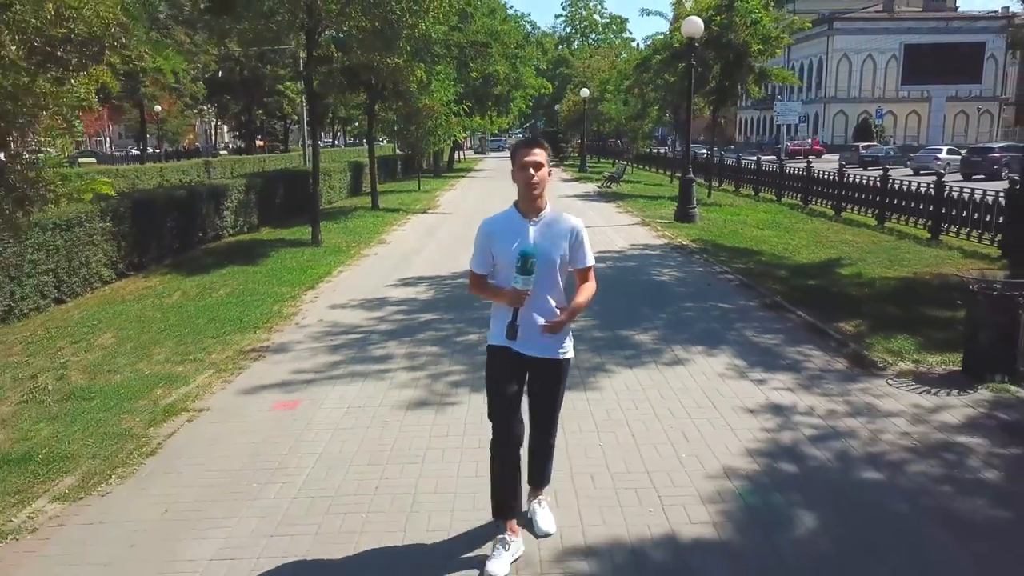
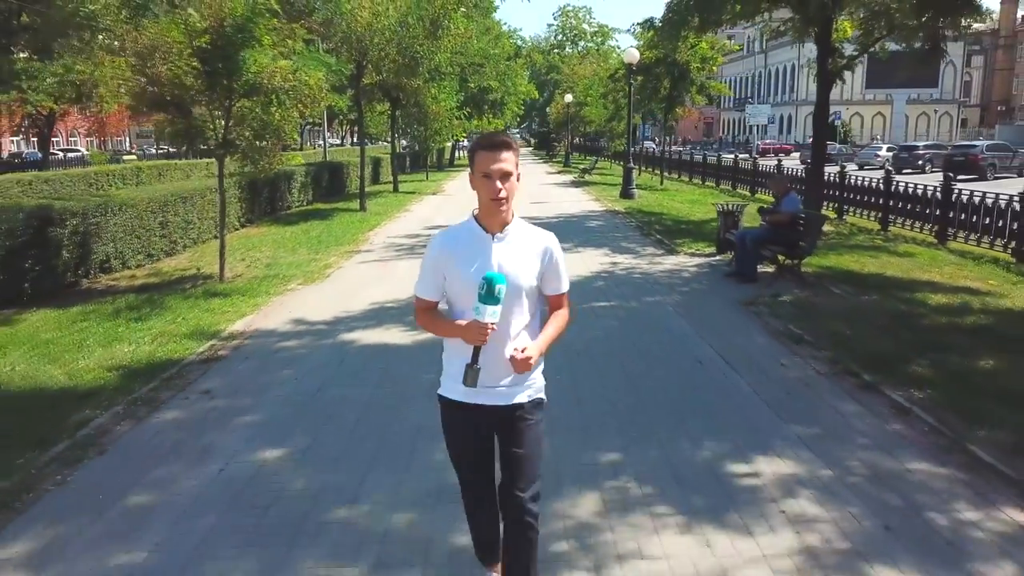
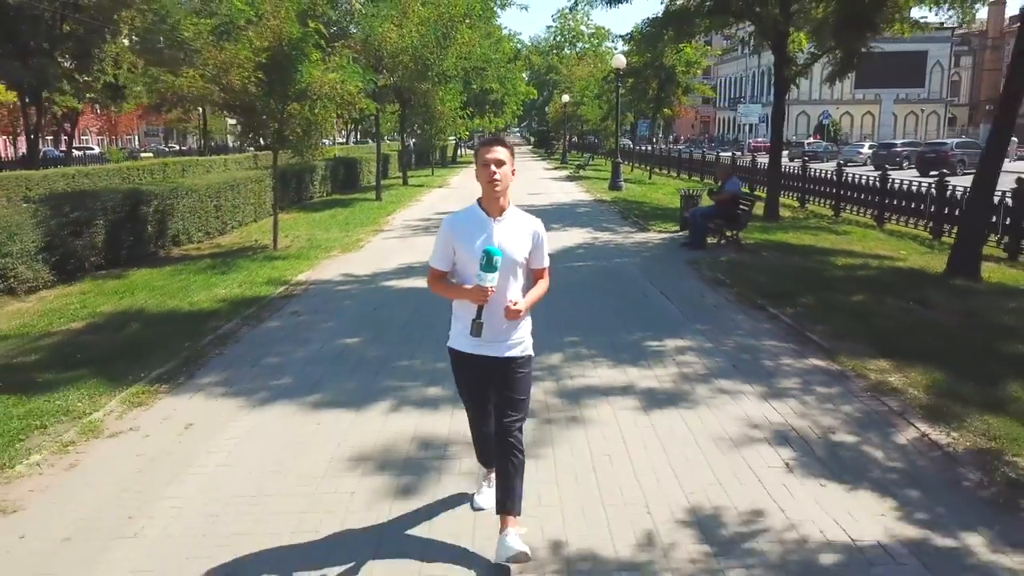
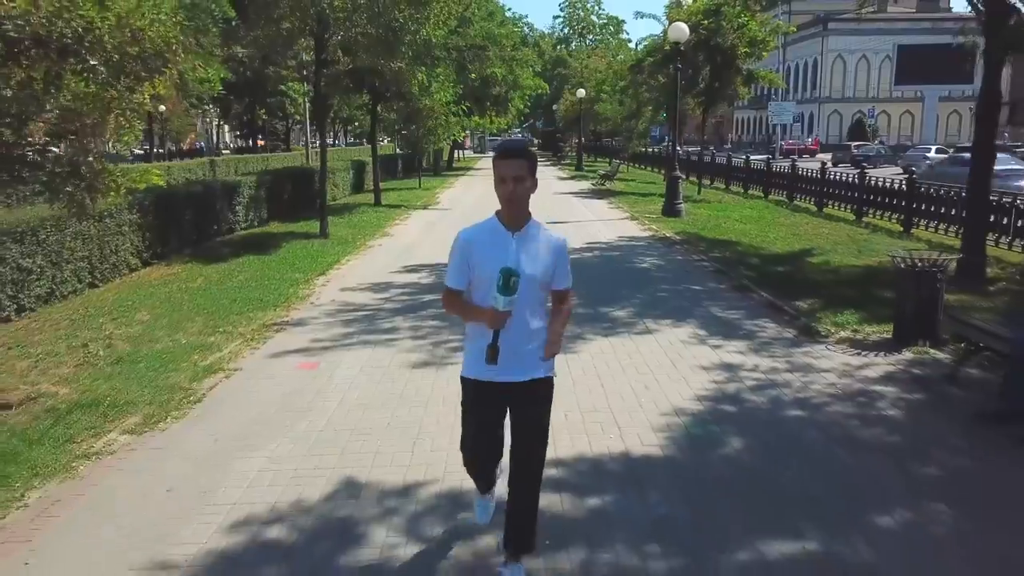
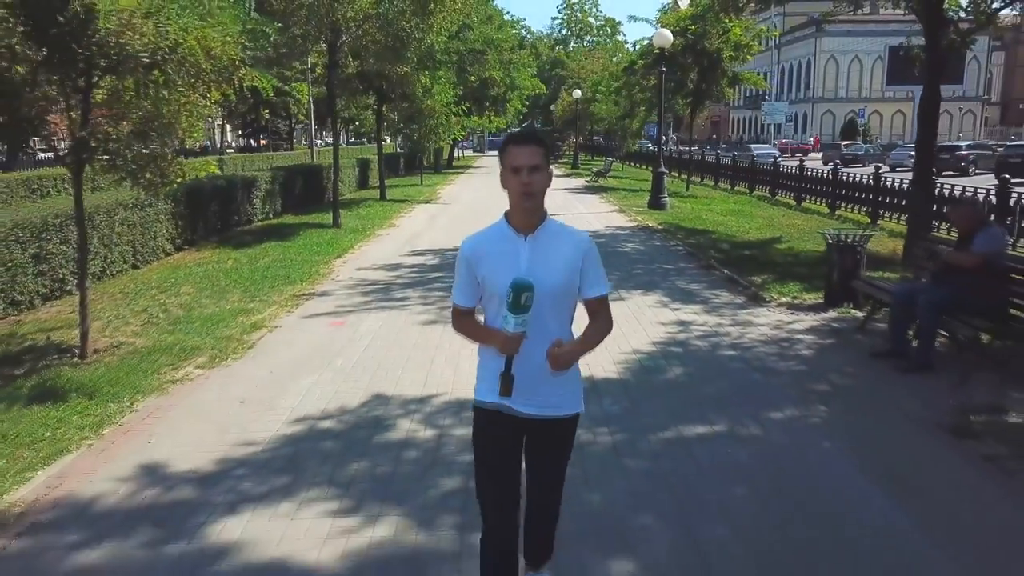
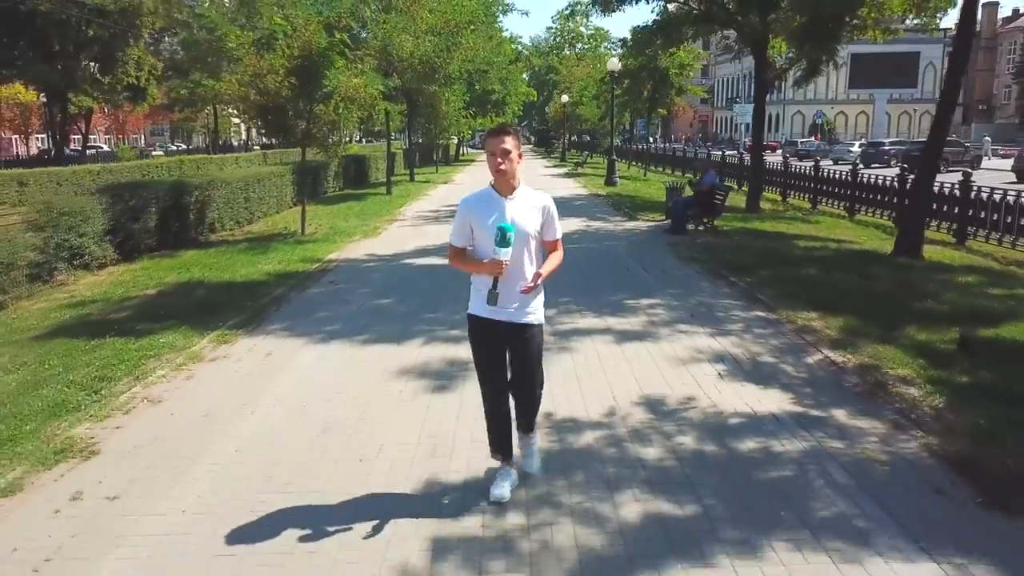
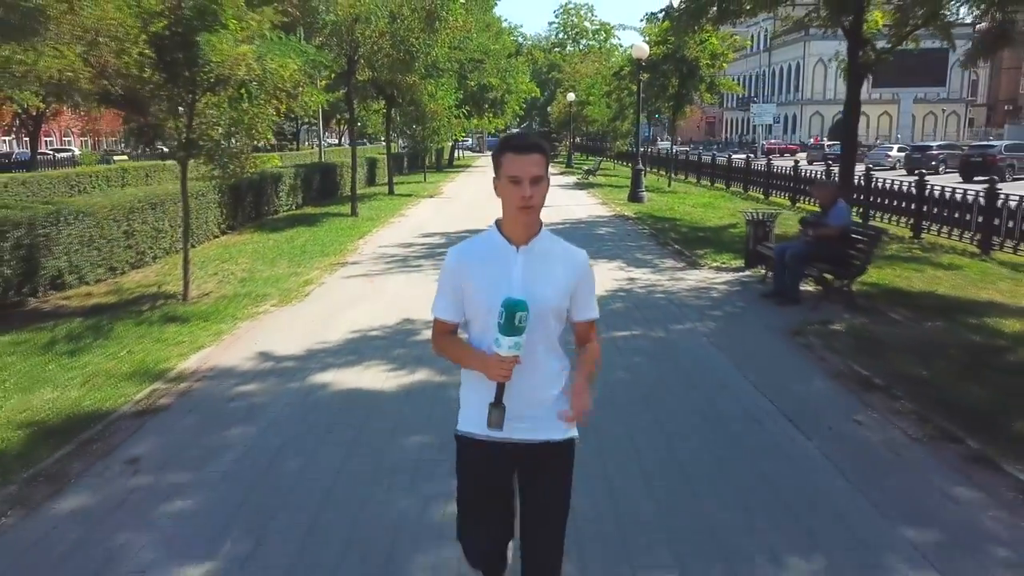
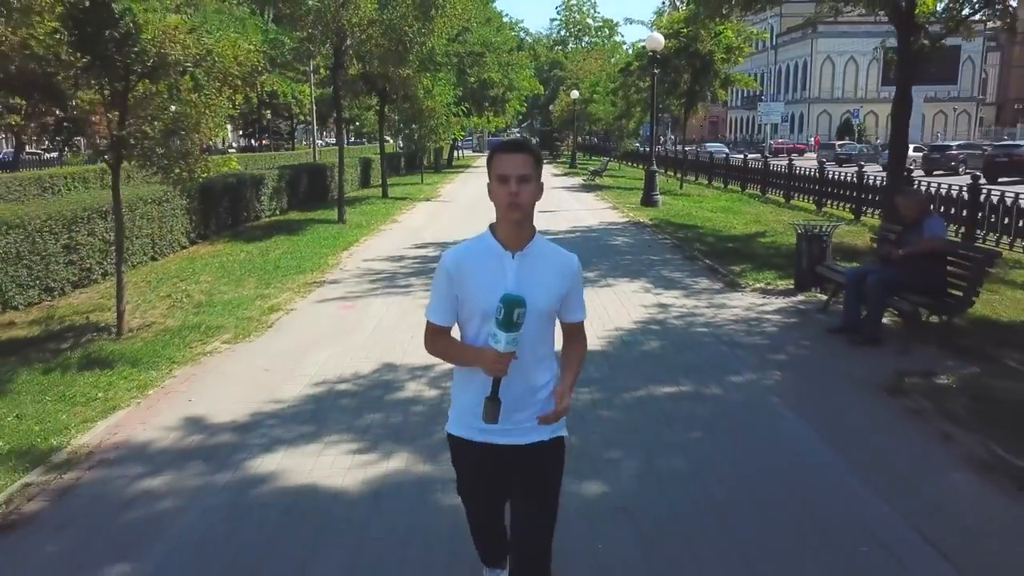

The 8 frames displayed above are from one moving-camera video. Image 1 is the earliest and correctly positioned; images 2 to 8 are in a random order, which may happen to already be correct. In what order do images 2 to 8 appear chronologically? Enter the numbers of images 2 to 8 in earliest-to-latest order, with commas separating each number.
4, 5, 8, 7, 2, 3, 6
